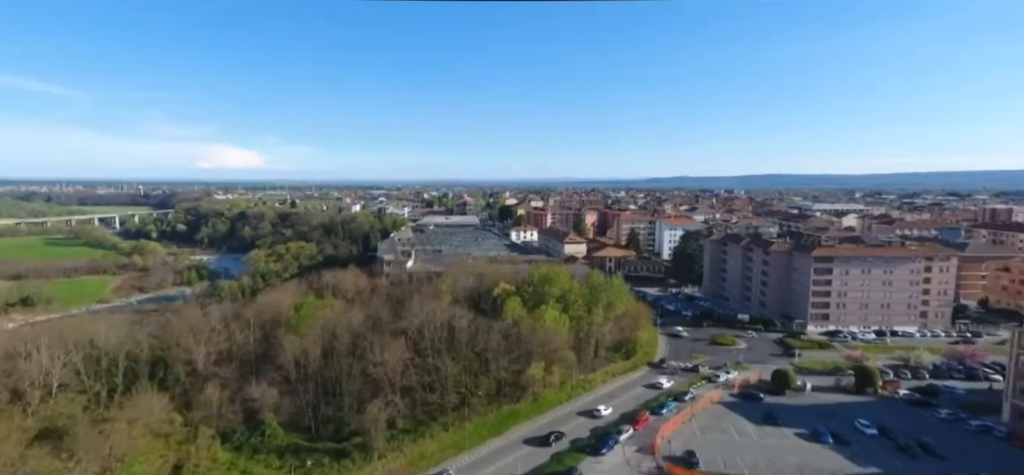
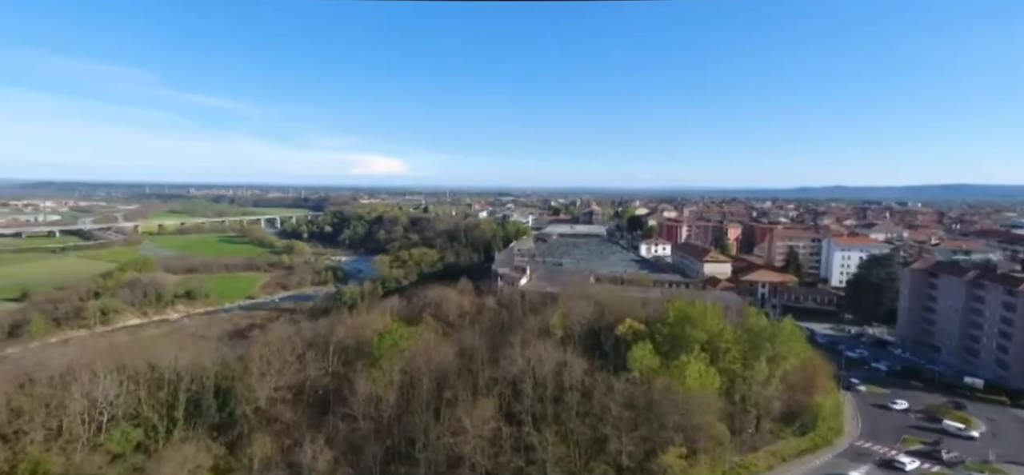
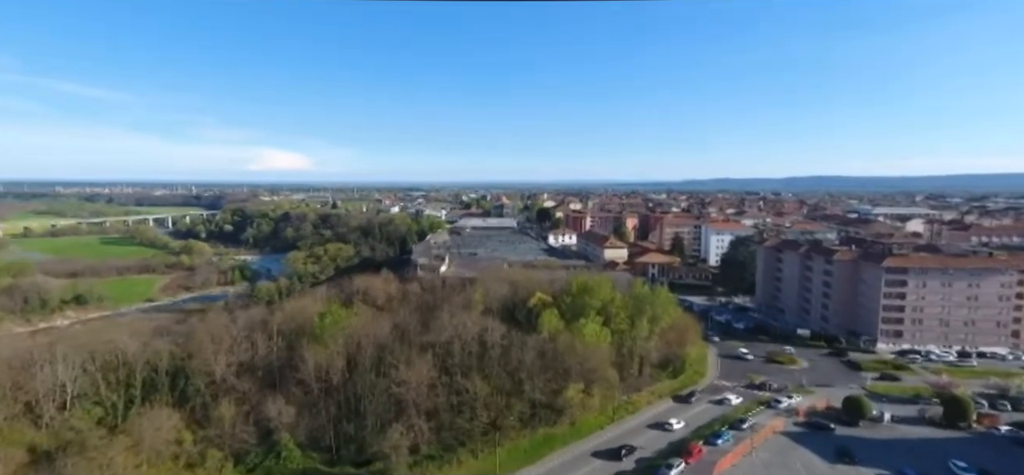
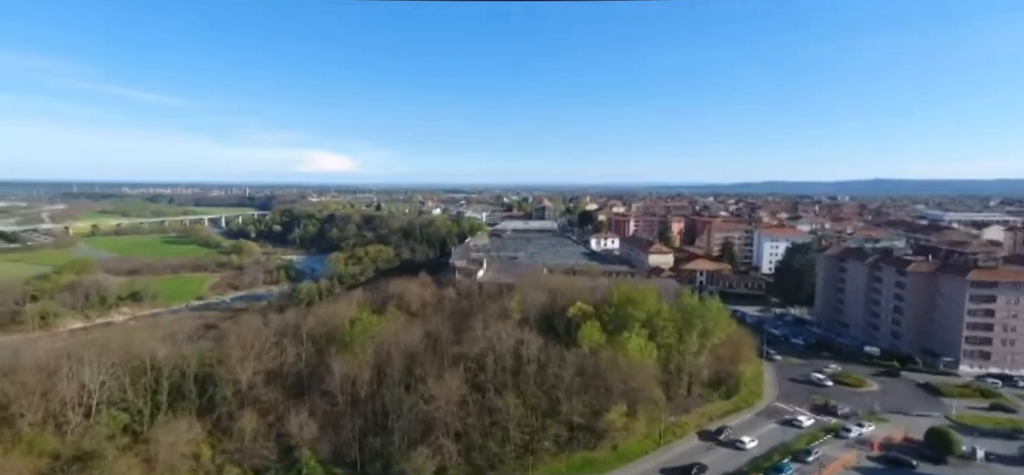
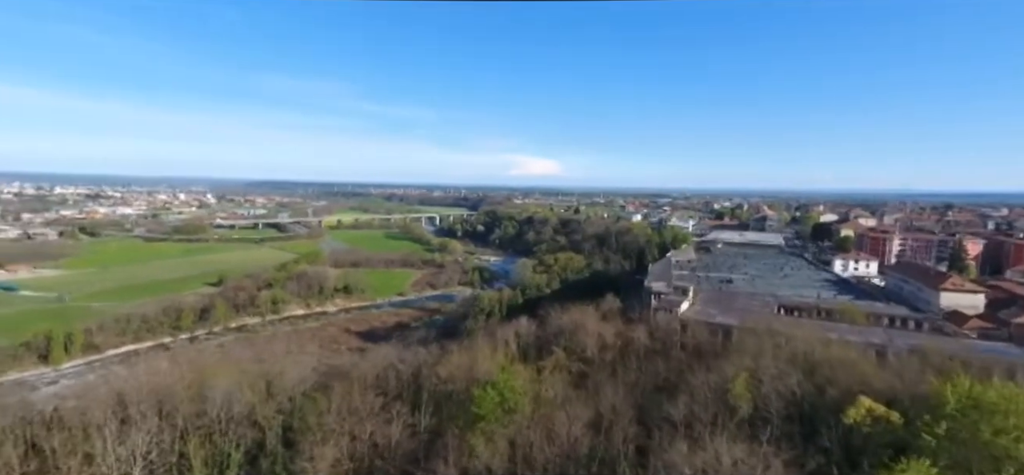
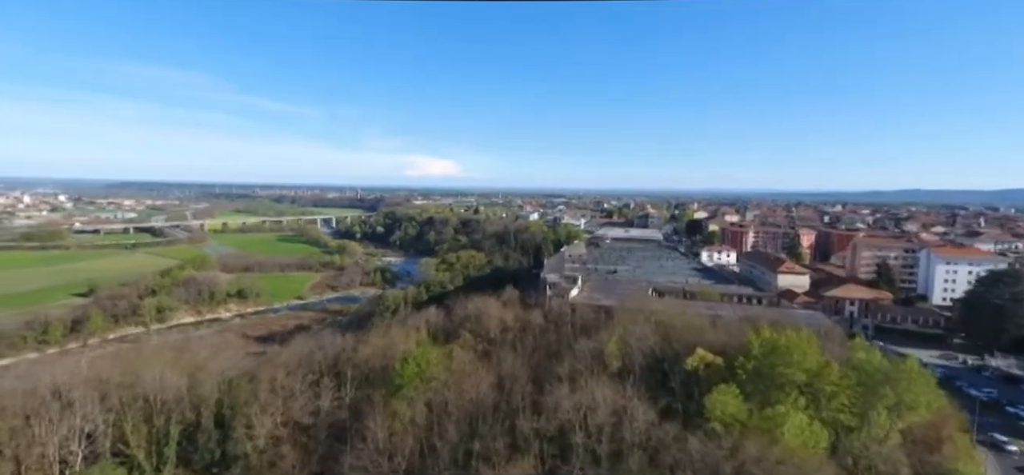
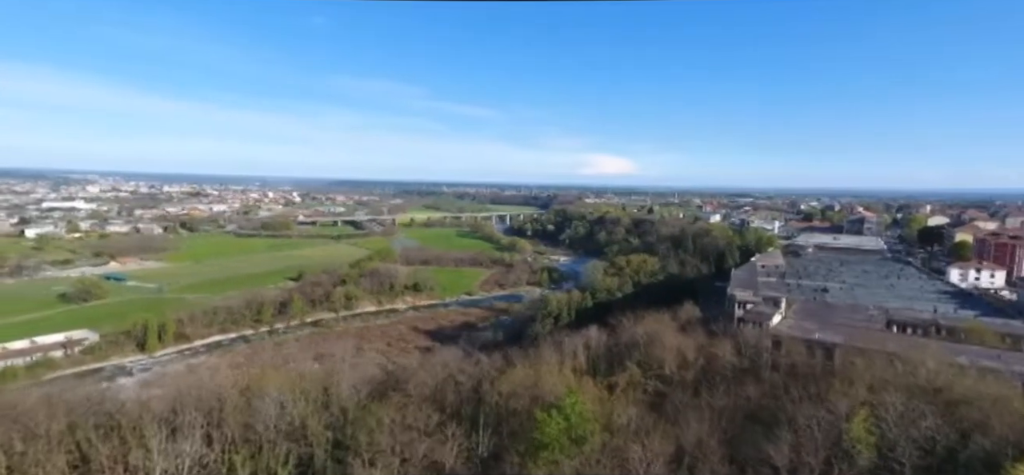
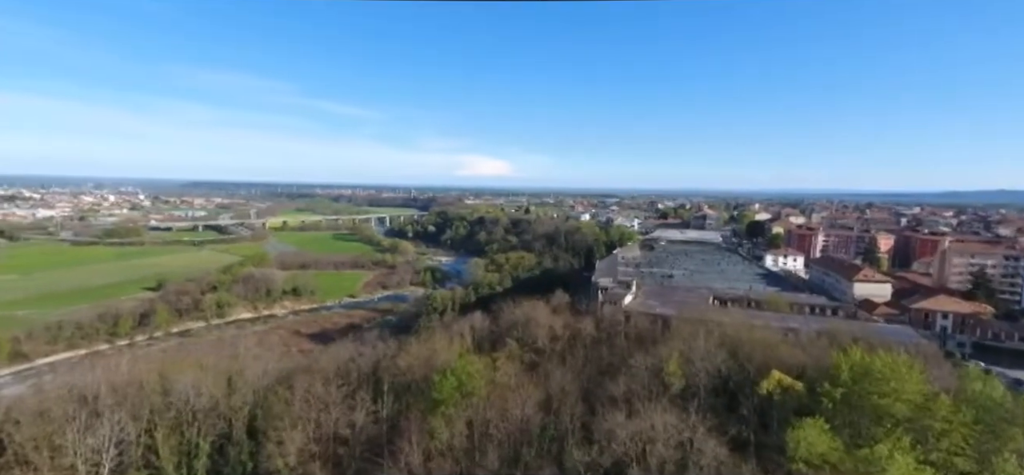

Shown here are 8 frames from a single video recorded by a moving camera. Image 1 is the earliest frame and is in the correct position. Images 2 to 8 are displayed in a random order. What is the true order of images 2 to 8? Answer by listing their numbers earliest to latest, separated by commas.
3, 4, 2, 6, 8, 5, 7
